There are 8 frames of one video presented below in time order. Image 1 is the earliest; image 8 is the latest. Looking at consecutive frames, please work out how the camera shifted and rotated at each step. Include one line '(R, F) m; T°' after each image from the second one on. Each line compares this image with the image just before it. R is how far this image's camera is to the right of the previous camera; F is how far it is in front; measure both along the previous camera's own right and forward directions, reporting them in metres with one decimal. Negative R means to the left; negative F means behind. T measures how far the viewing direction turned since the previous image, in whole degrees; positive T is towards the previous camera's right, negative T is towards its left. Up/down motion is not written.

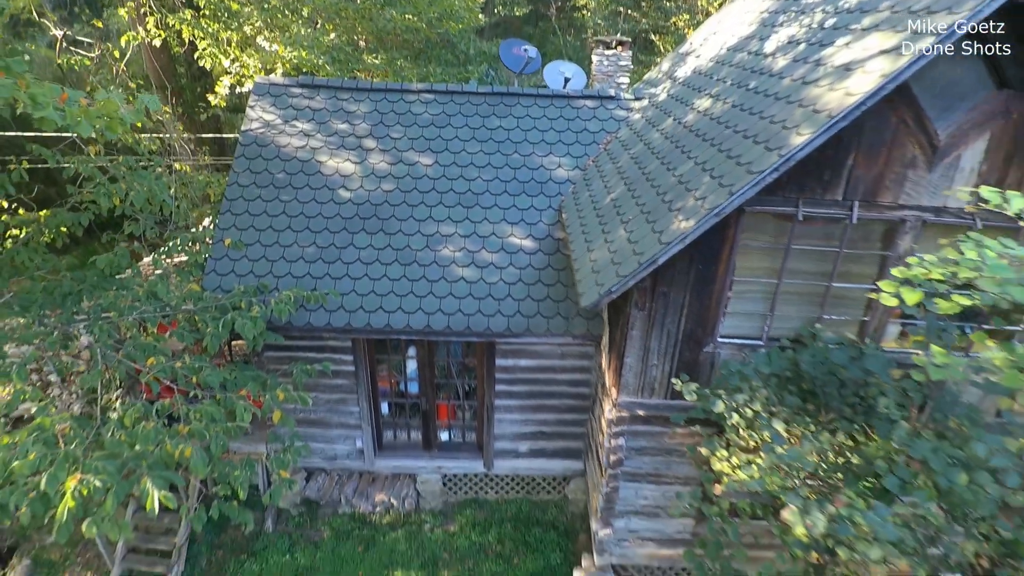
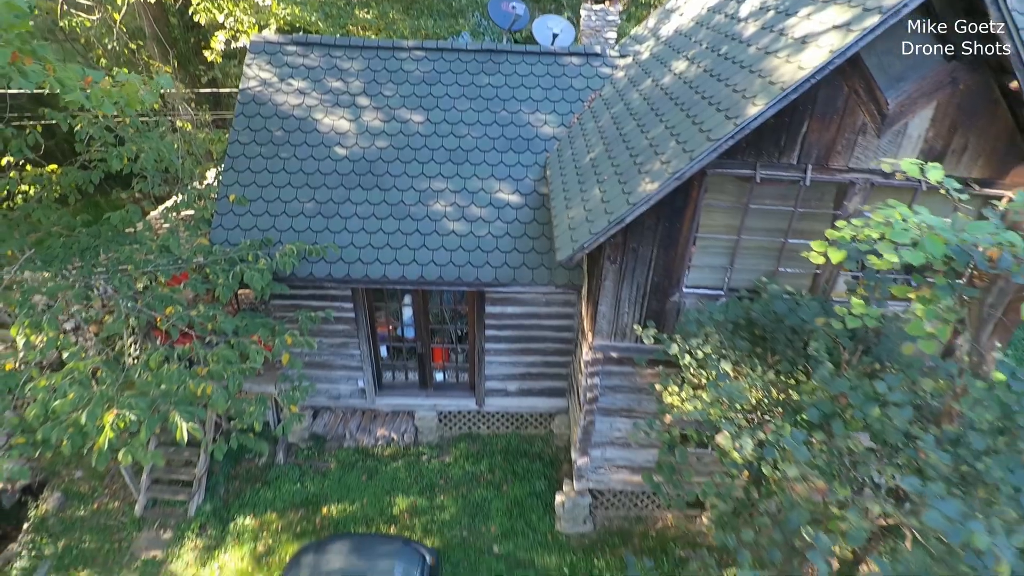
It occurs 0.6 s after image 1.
(+0.1, -0.4) m; 0°
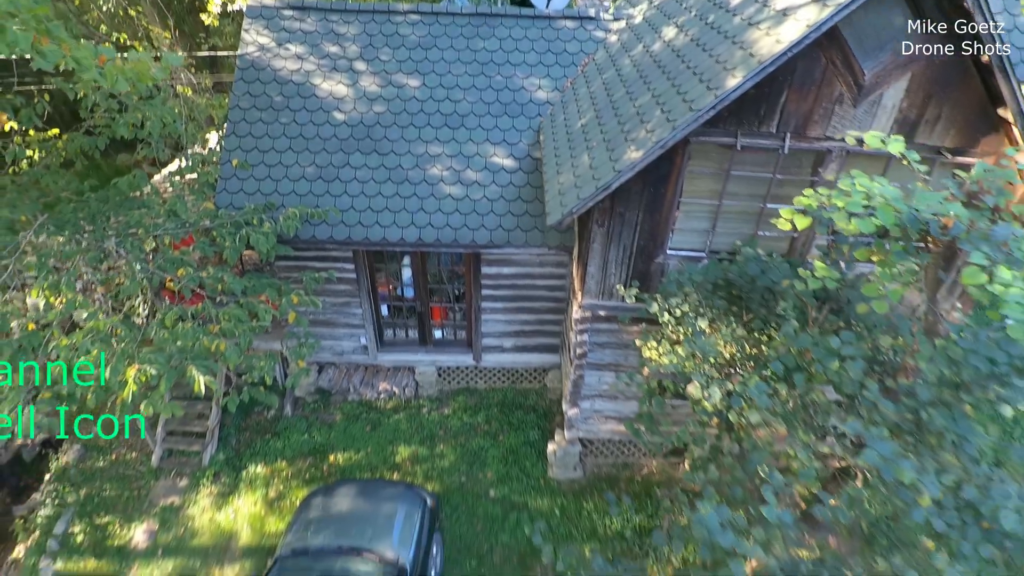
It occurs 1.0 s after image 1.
(+0.1, -0.3) m; 0°
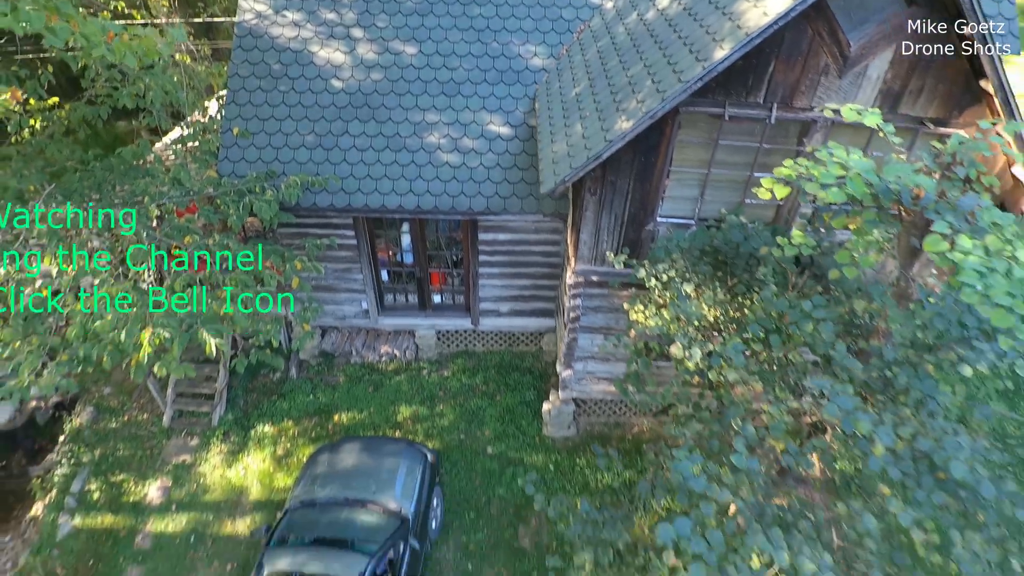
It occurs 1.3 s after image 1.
(0.0, -0.2) m; 0°
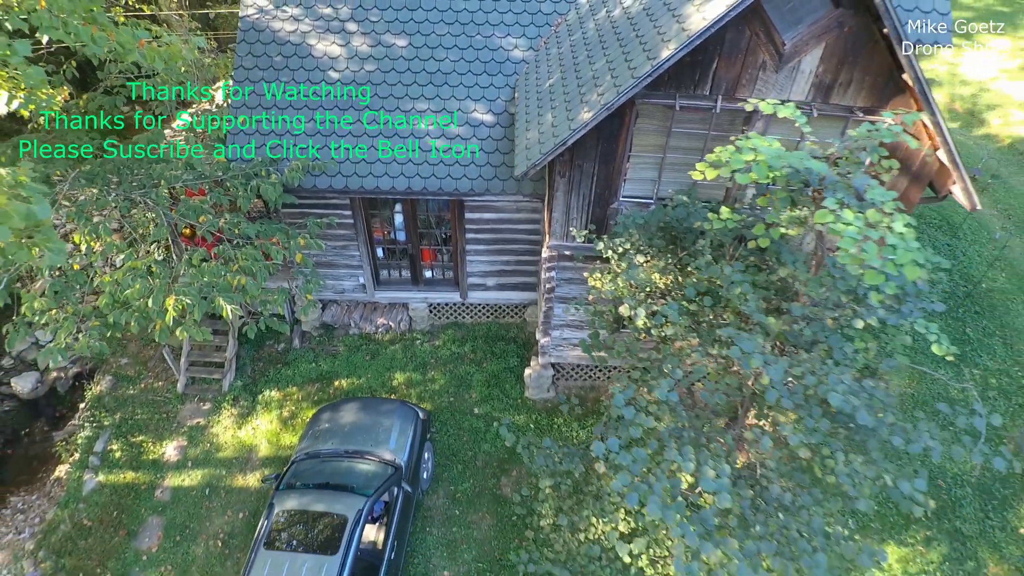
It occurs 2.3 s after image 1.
(+0.2, -0.7) m; 0°
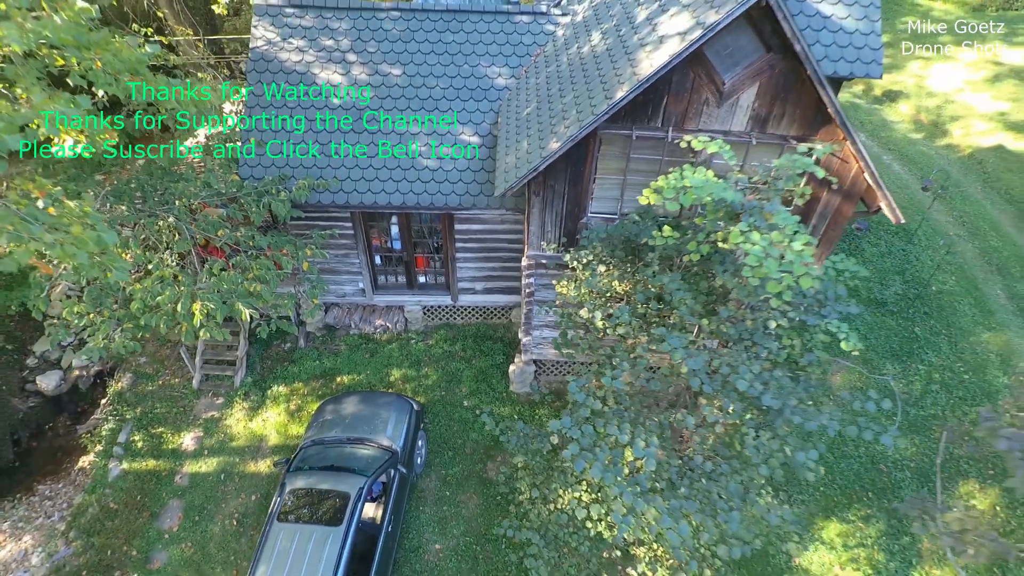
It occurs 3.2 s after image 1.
(+0.2, -0.8) m; 0°
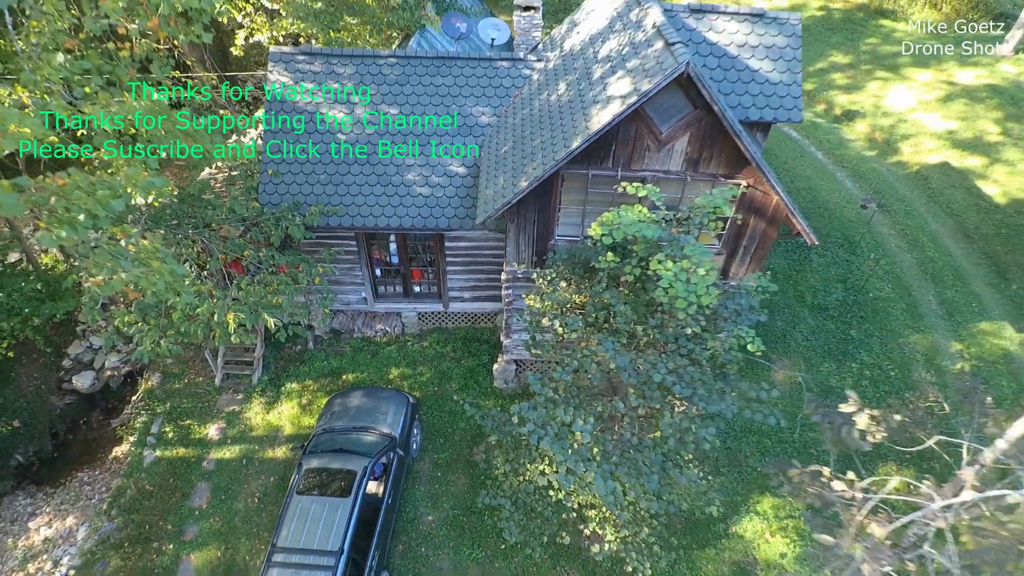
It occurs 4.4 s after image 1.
(+0.3, -1.3) m; 0°
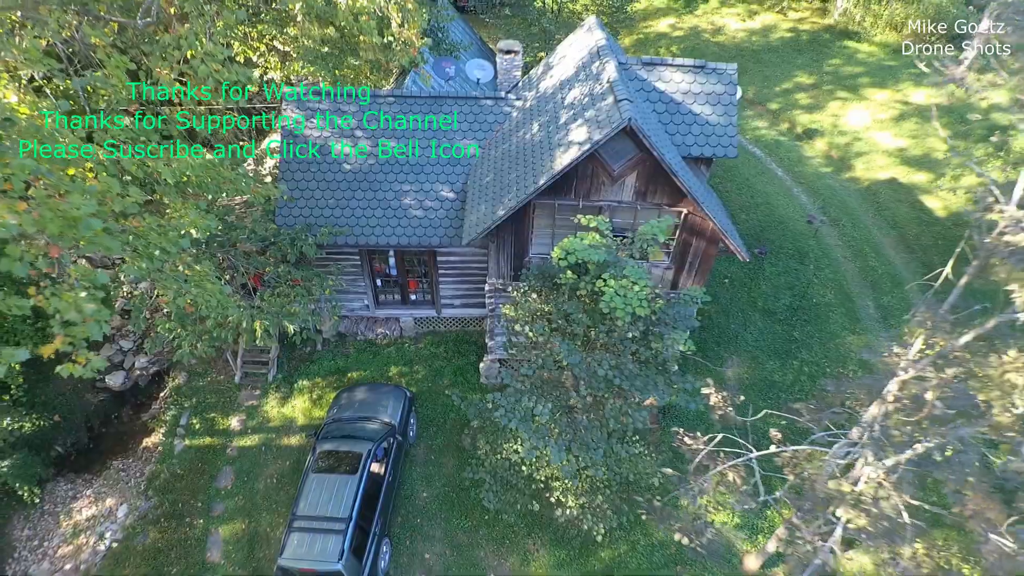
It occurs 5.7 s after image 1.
(+0.3, -1.5) m; 0°
